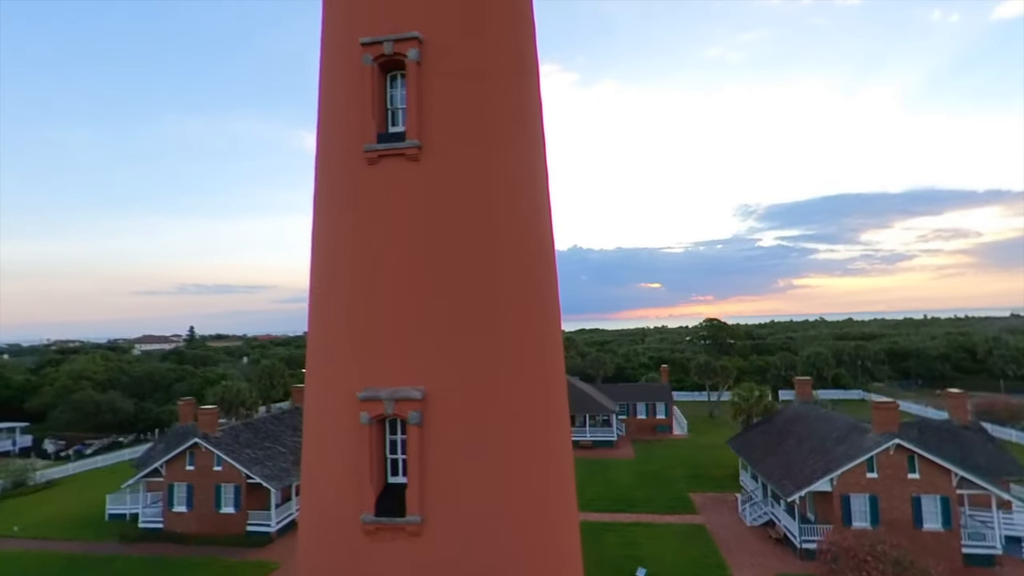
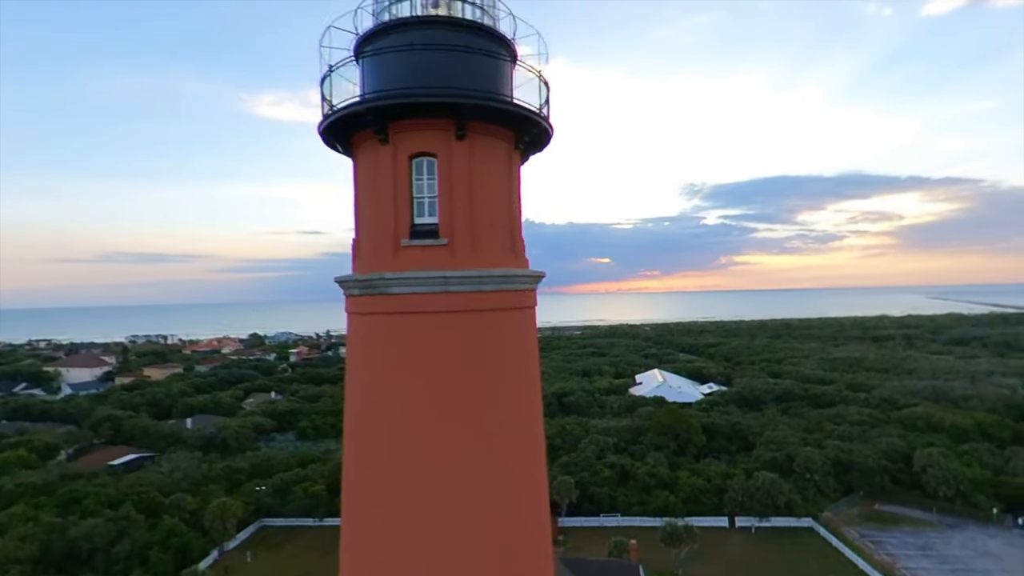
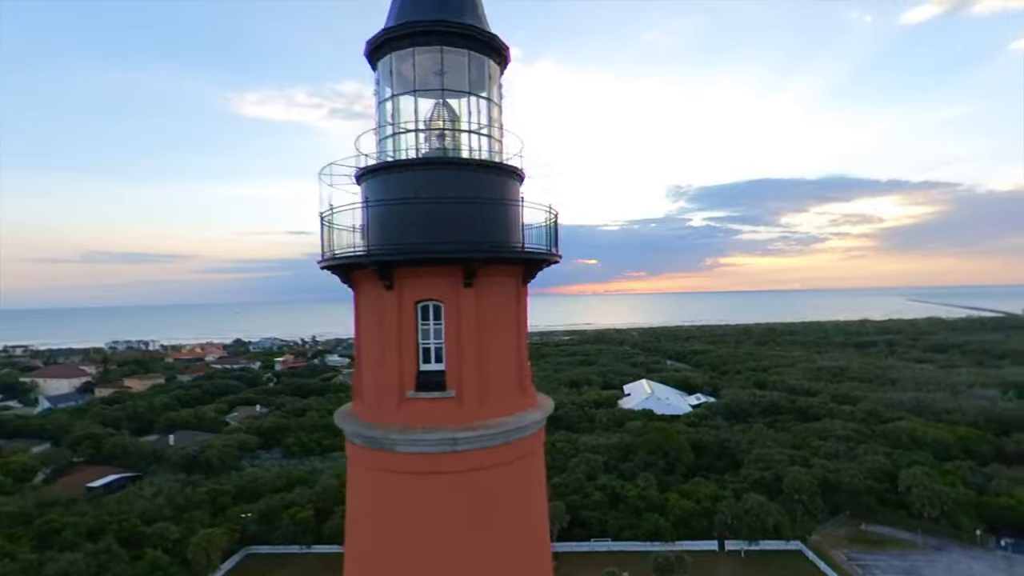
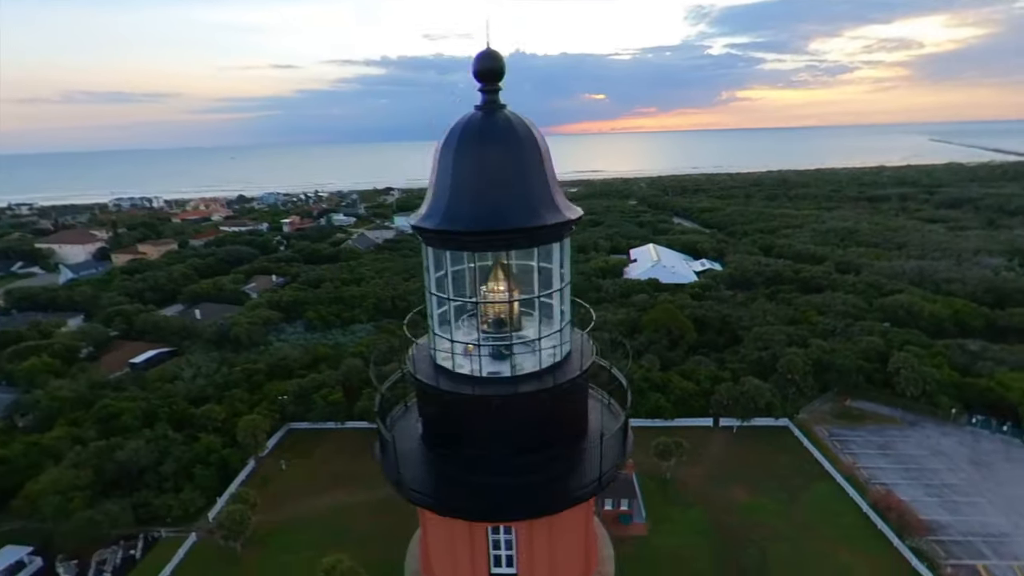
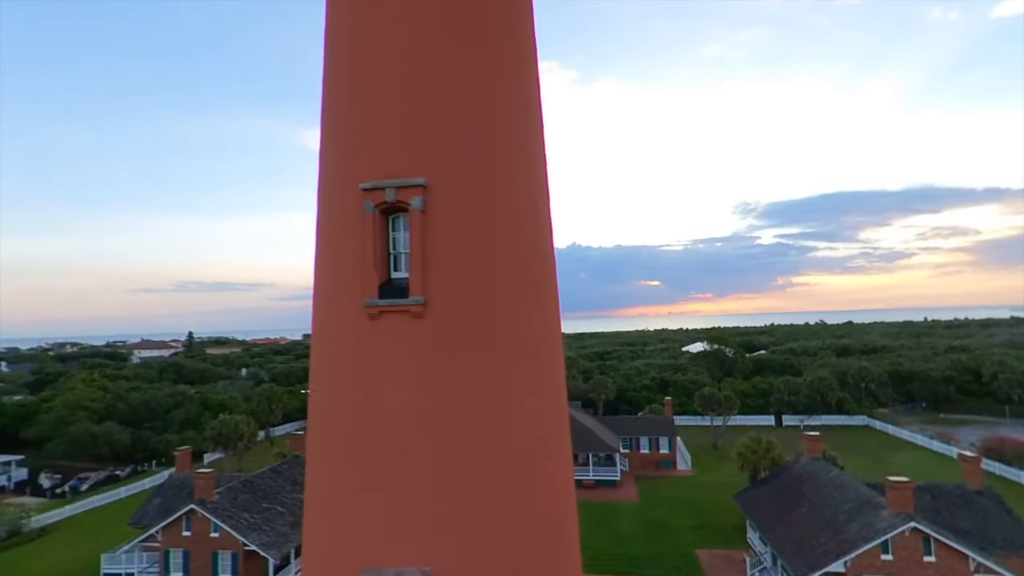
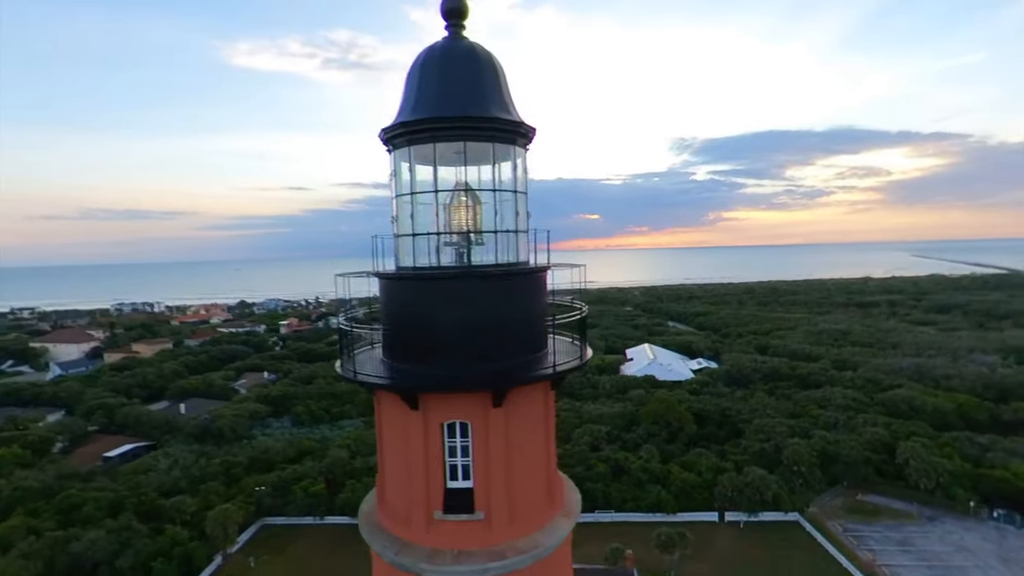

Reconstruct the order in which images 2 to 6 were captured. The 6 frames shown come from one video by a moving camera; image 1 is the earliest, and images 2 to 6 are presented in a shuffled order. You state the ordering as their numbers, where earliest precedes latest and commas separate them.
5, 2, 3, 6, 4
